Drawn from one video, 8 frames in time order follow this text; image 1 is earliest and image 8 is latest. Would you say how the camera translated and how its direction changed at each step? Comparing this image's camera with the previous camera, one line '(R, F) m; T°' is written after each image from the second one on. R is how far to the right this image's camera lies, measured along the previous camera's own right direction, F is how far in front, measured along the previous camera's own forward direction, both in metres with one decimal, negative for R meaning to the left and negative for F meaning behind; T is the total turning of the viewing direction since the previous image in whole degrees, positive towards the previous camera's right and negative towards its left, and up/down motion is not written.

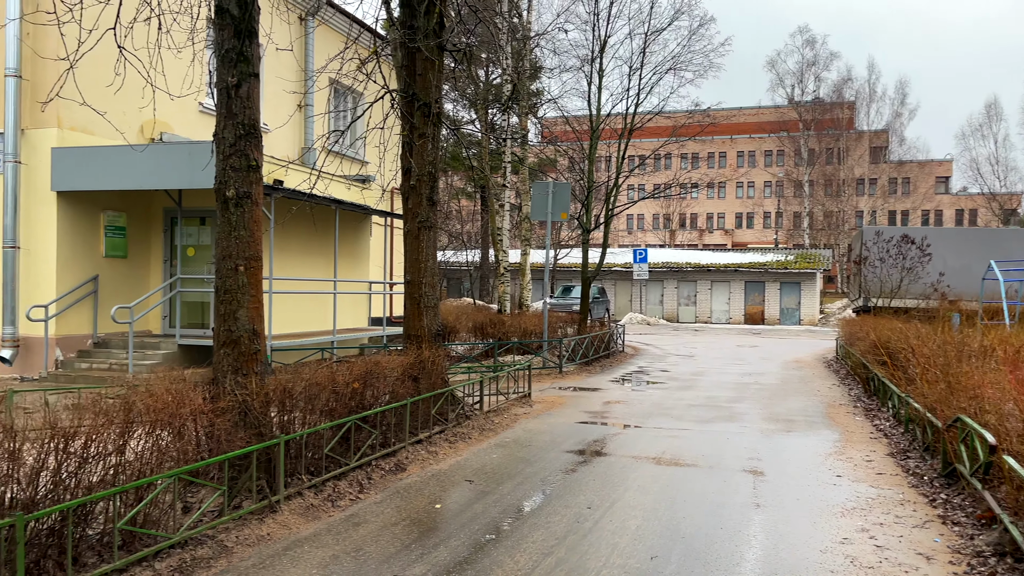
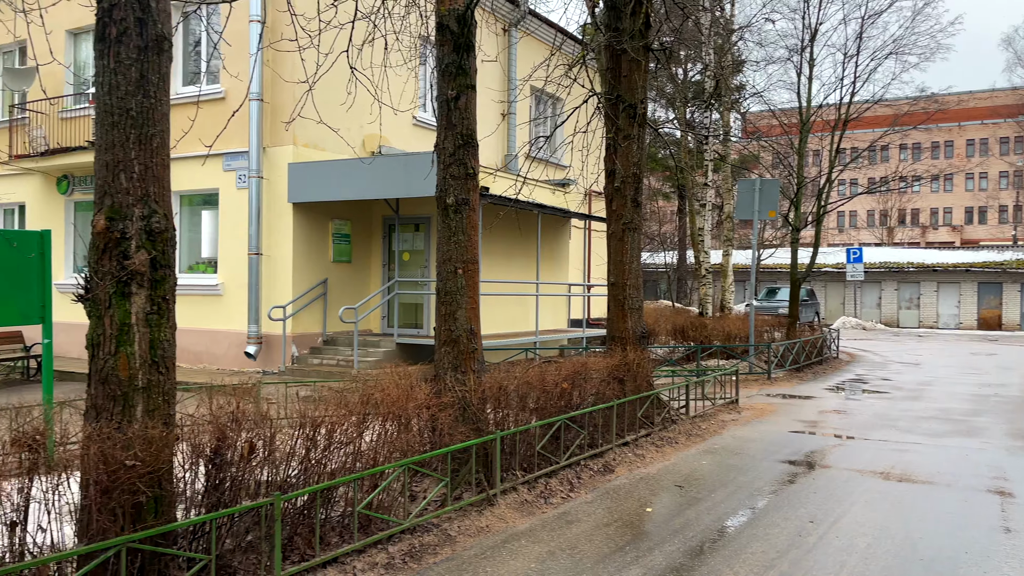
(-0.1, 0.0) m; -14°
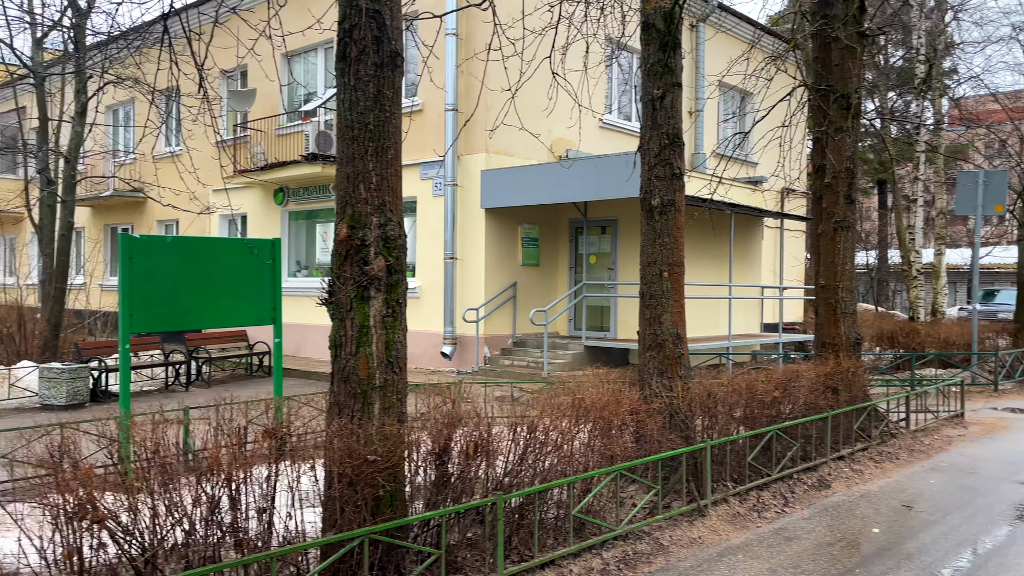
(-0.2, 0.0) m; -12°
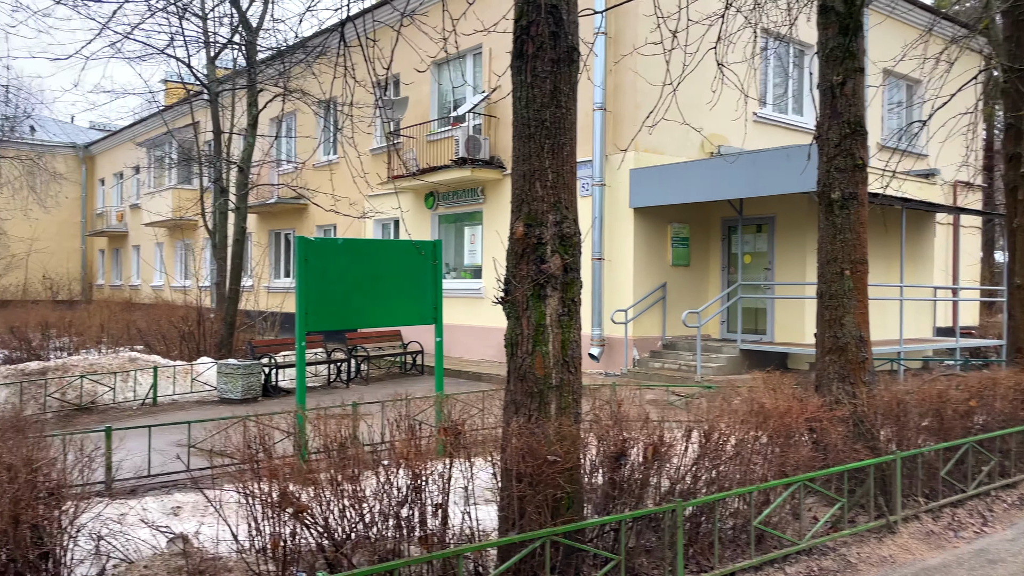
(-0.2, +0.1) m; -10°
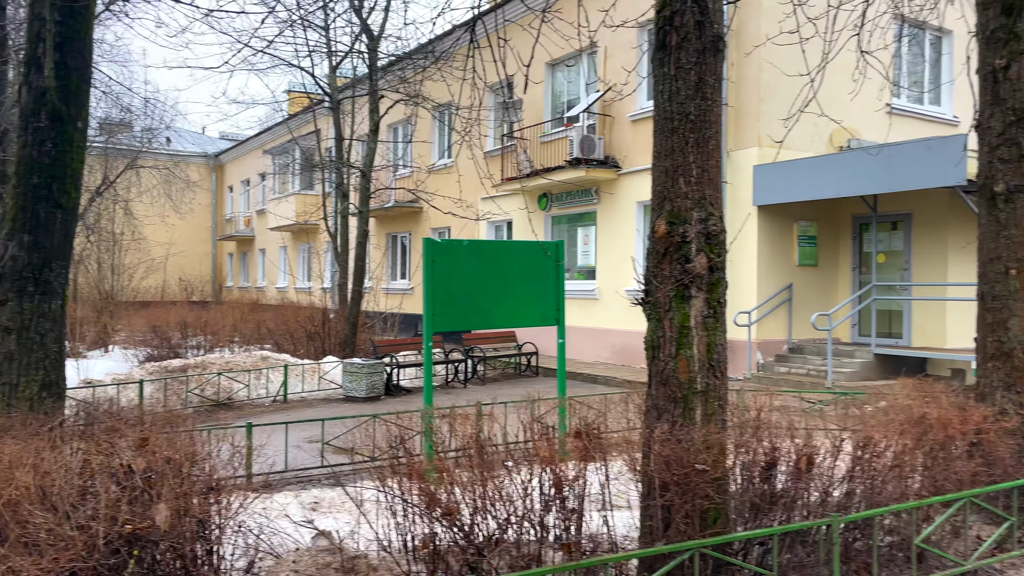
(-0.1, +0.1) m; -8°
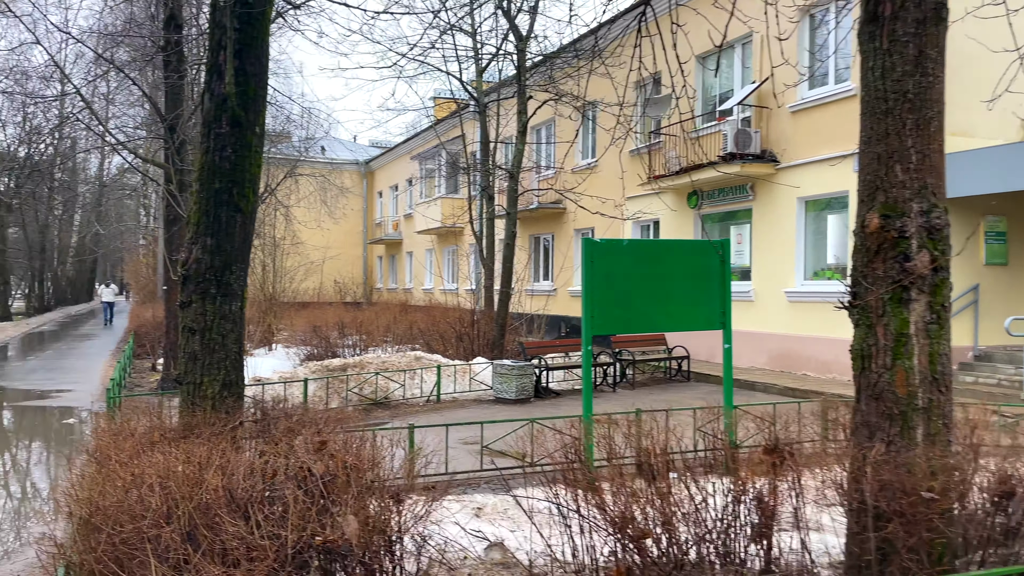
(-0.2, +0.2) m; -10°
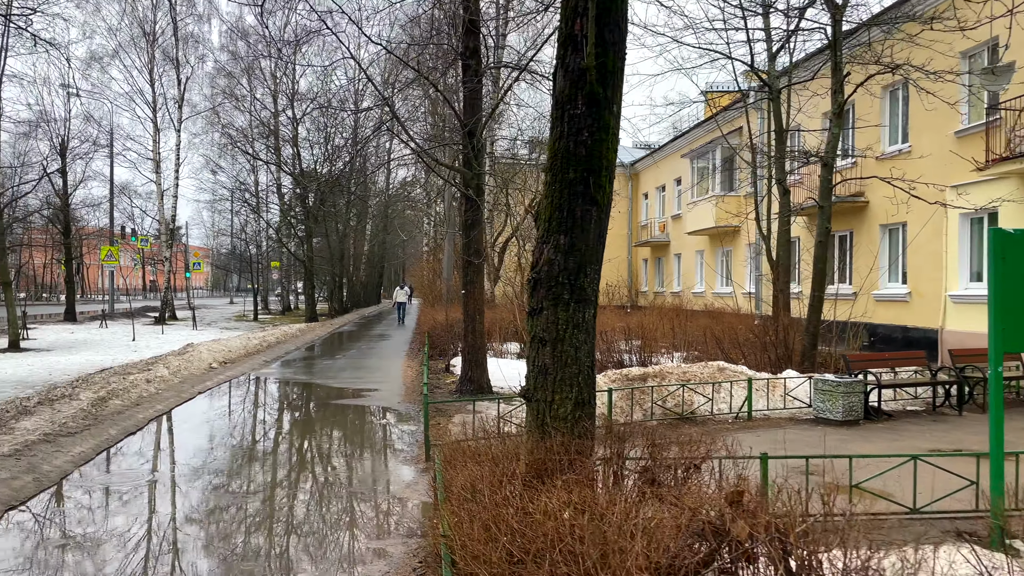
(-0.6, +0.6) m; -18°
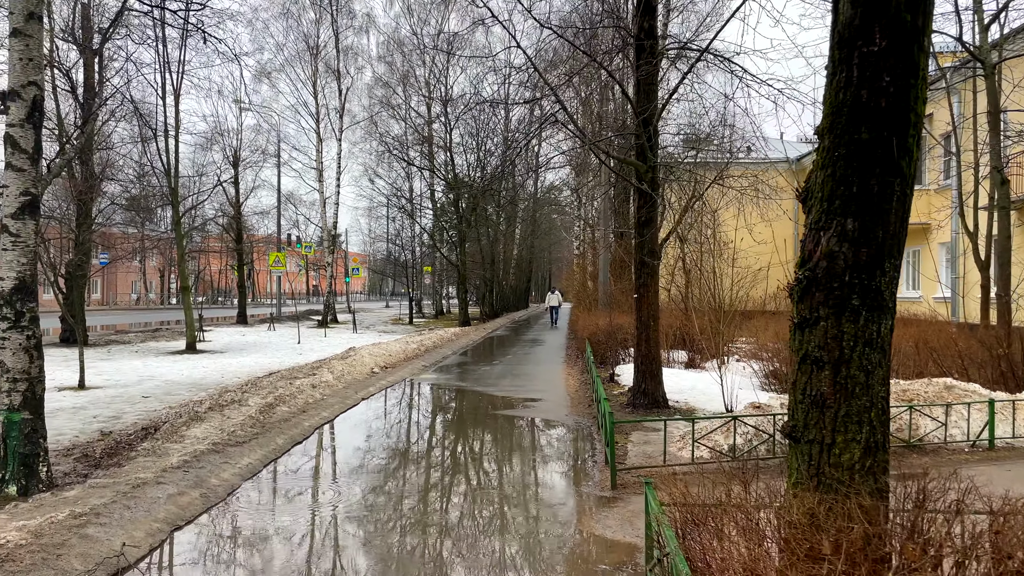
(-0.3, +0.7) m; -10°
